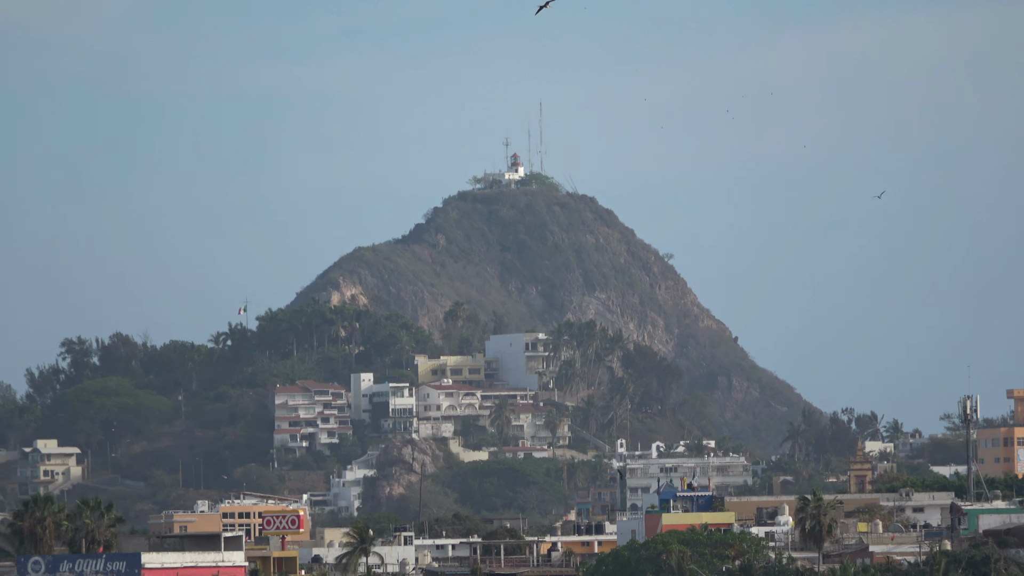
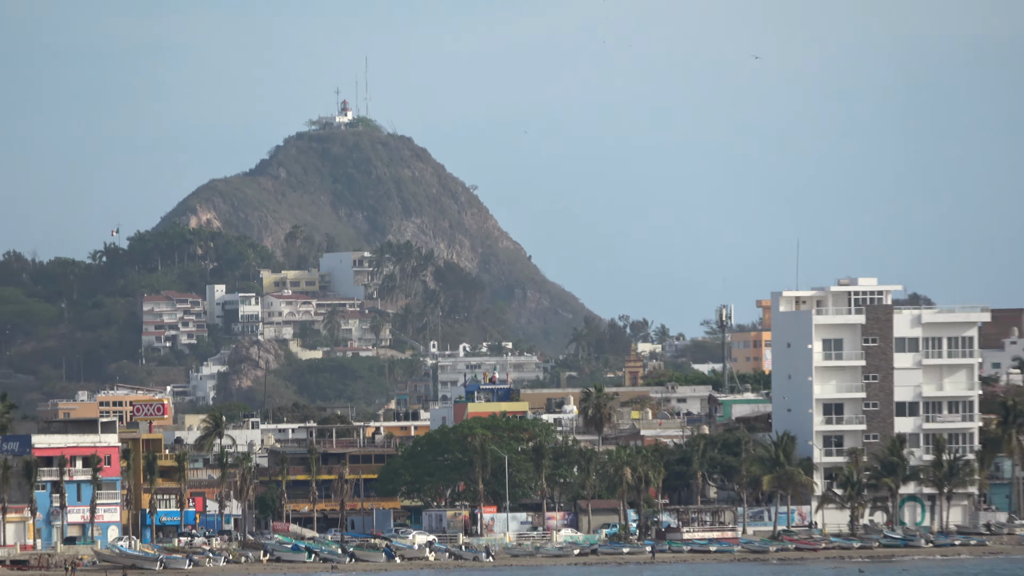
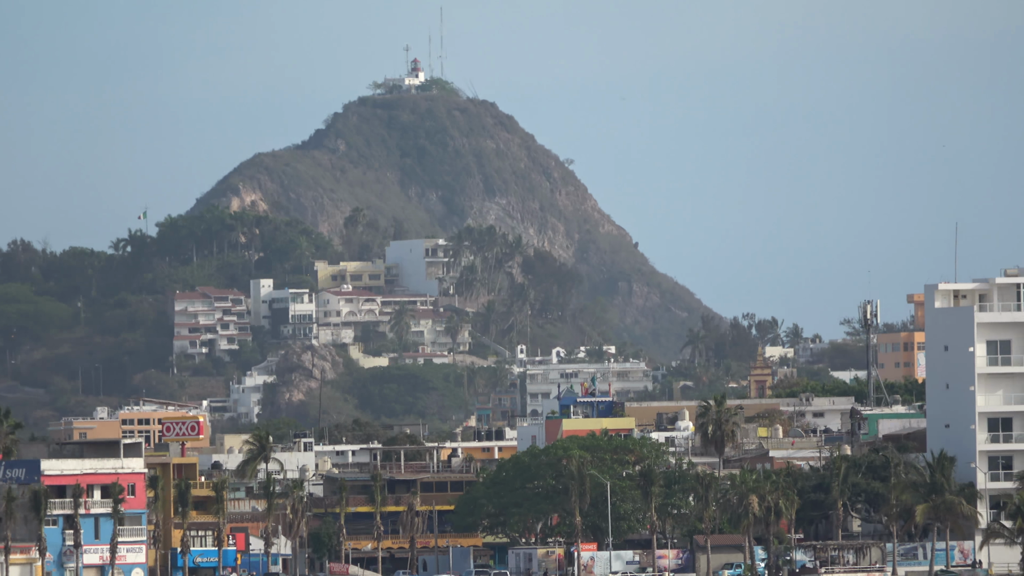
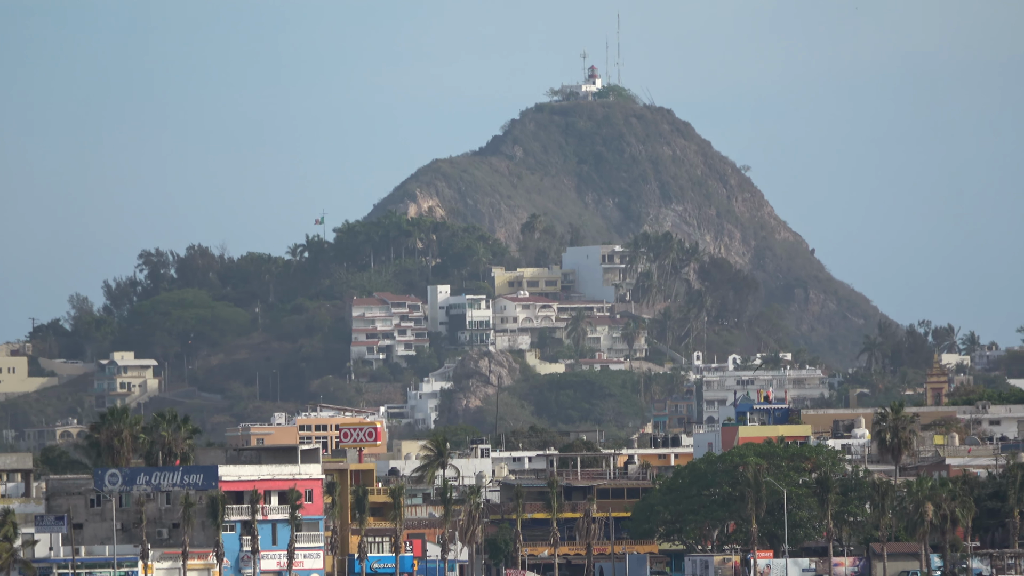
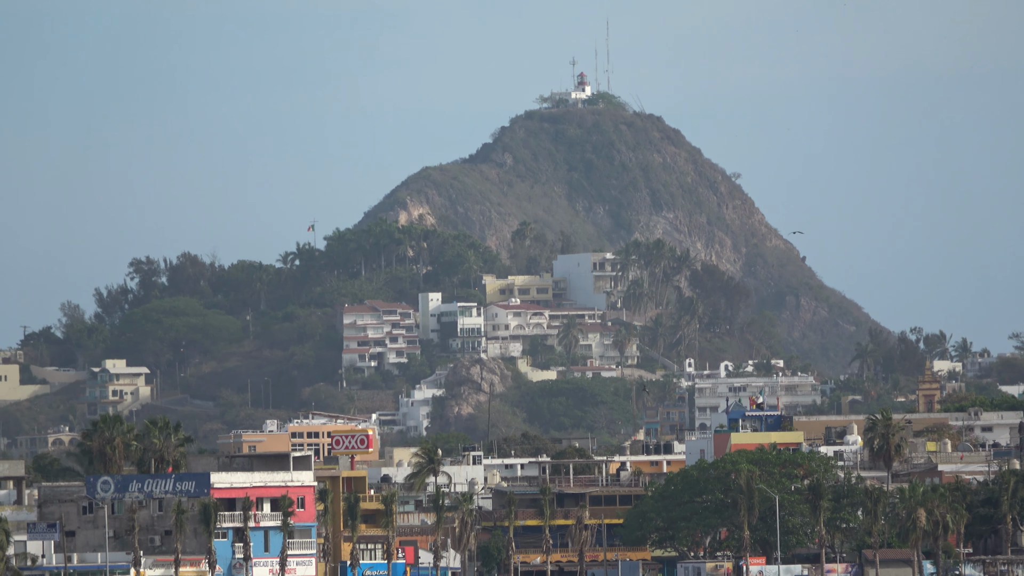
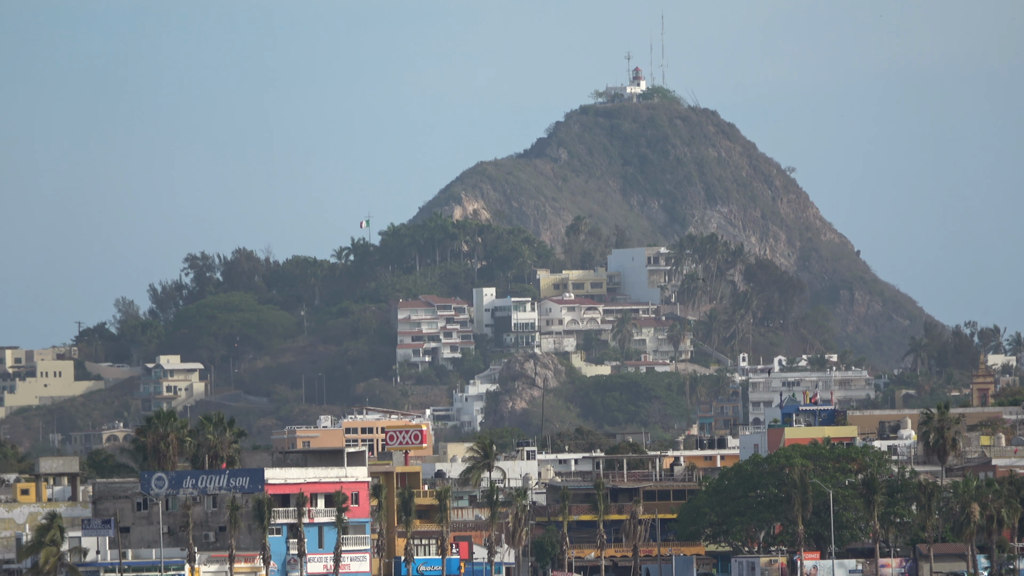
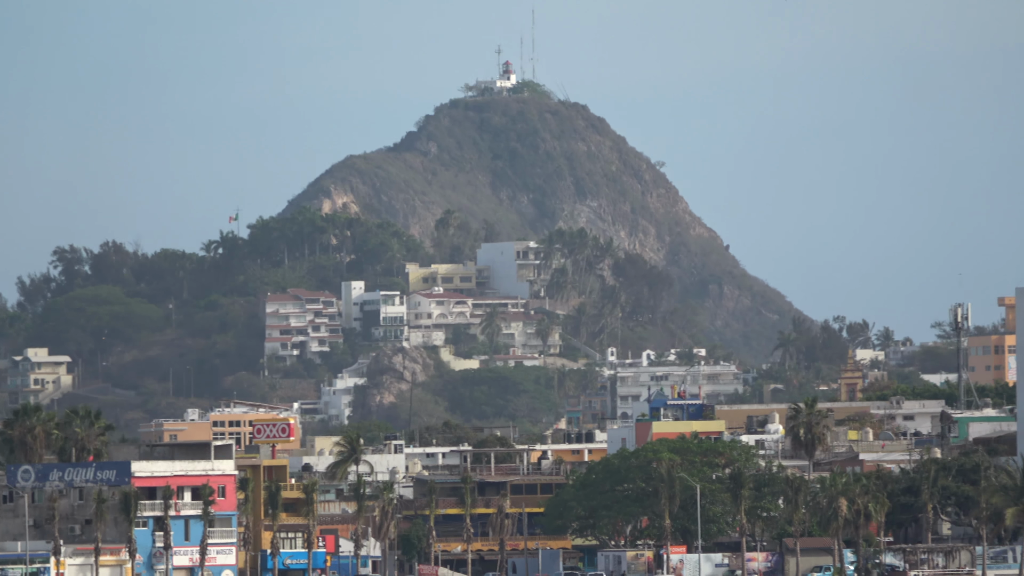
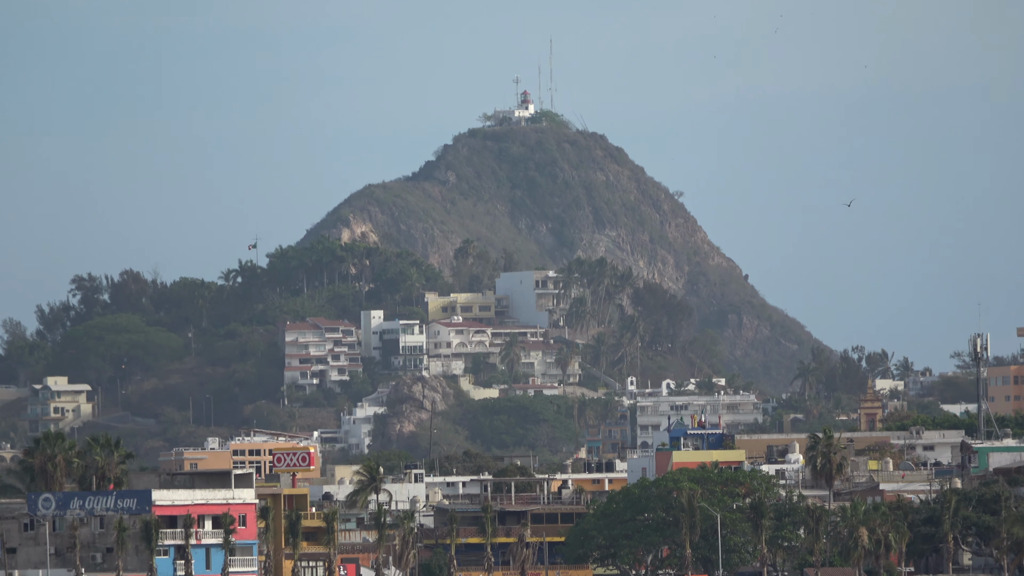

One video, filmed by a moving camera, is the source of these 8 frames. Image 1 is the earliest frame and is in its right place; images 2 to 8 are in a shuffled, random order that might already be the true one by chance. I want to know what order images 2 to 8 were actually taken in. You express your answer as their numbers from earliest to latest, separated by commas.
8, 5, 6, 4, 7, 3, 2
